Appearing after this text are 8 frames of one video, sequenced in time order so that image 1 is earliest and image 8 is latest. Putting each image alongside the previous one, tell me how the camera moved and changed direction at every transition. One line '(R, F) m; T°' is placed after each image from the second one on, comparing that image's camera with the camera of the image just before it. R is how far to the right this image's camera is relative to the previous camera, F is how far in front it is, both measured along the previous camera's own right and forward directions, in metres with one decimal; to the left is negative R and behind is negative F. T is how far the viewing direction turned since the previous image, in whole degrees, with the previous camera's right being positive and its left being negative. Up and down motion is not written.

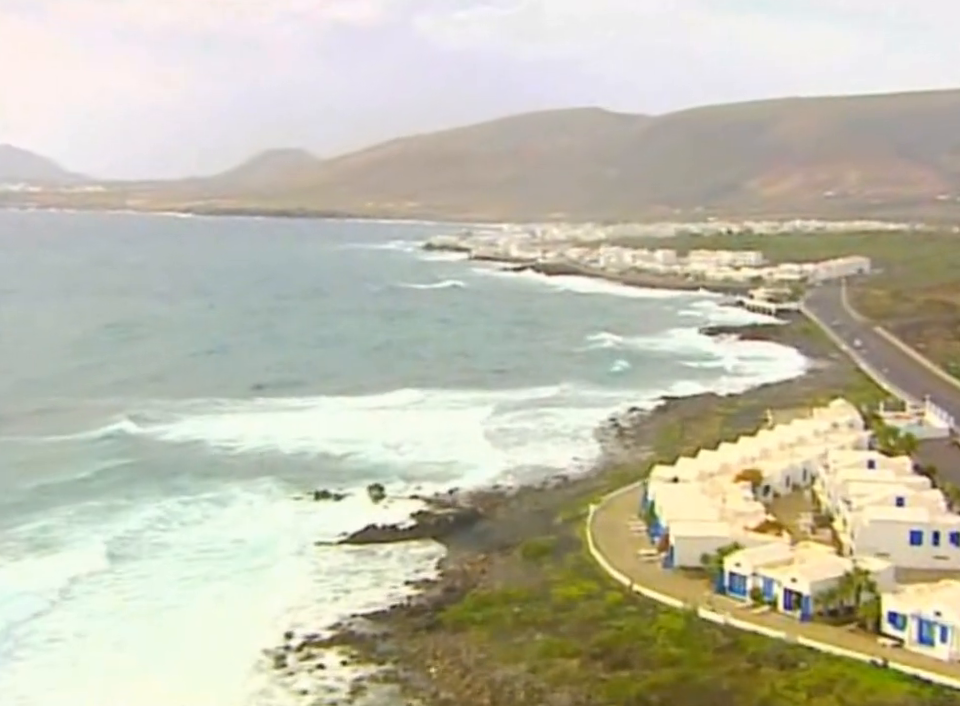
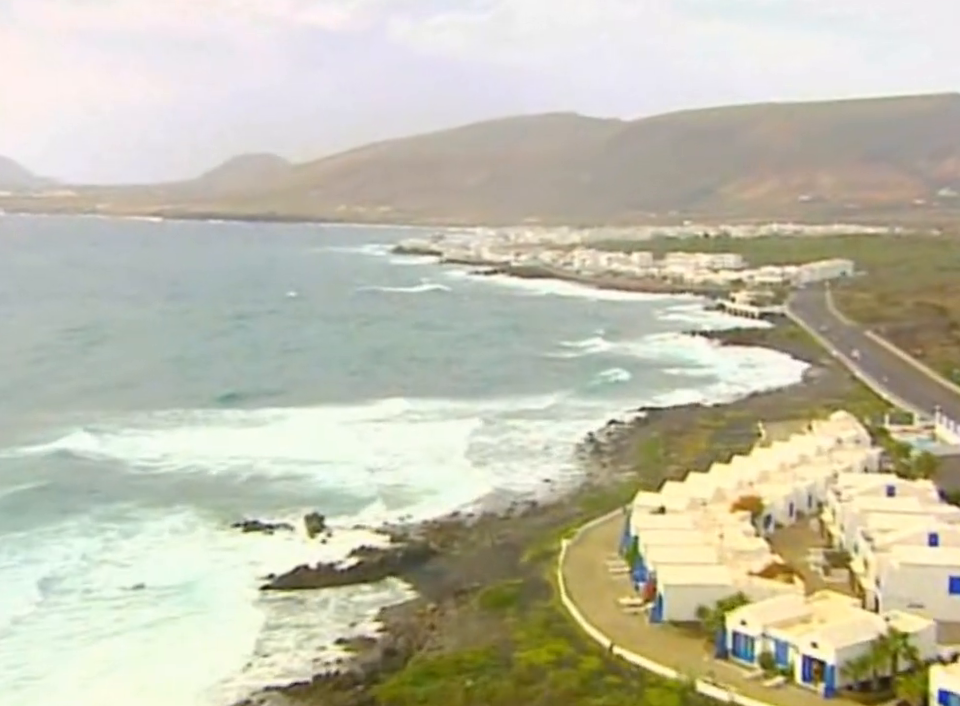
(+0.6, +5.7) m; +1°
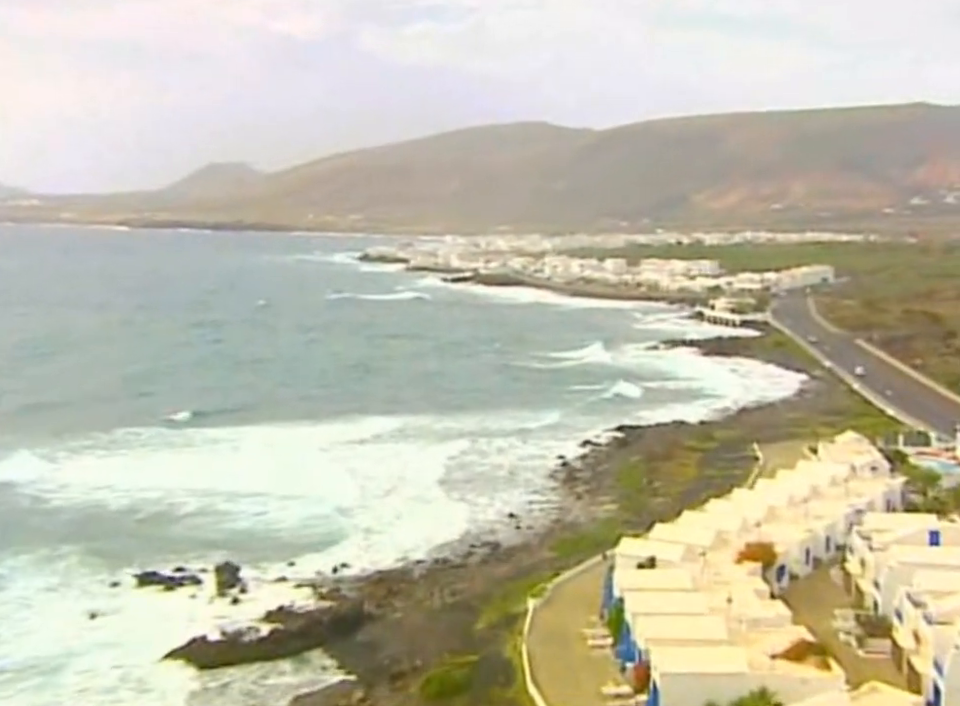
(+0.5, +6.4) m; +1°
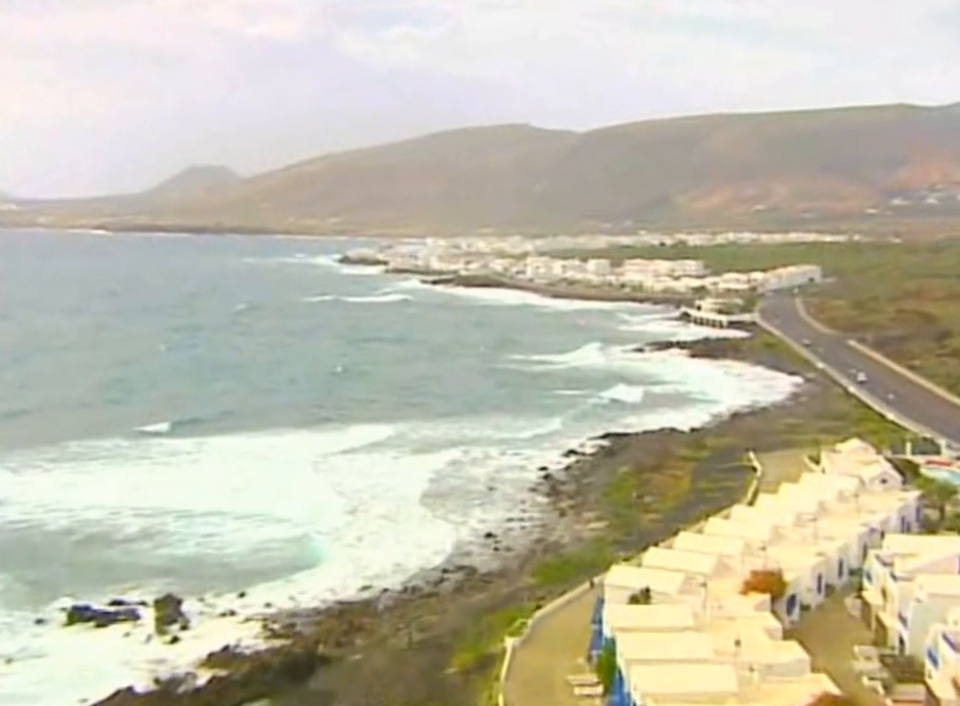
(+0.2, +3.2) m; +1°
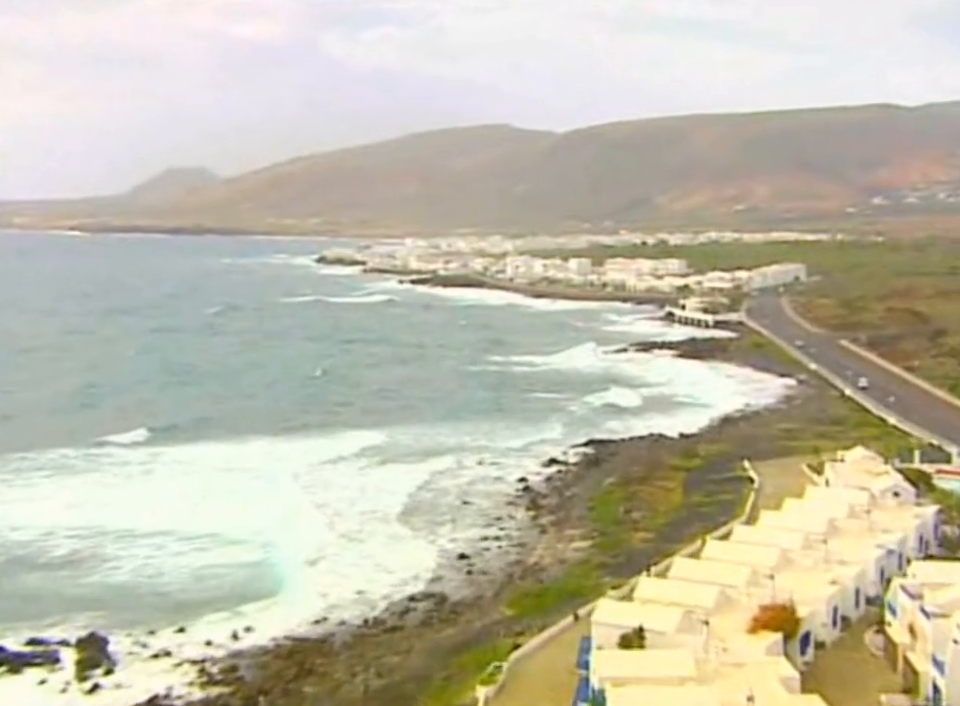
(+0.2, +3.2) m; +1°
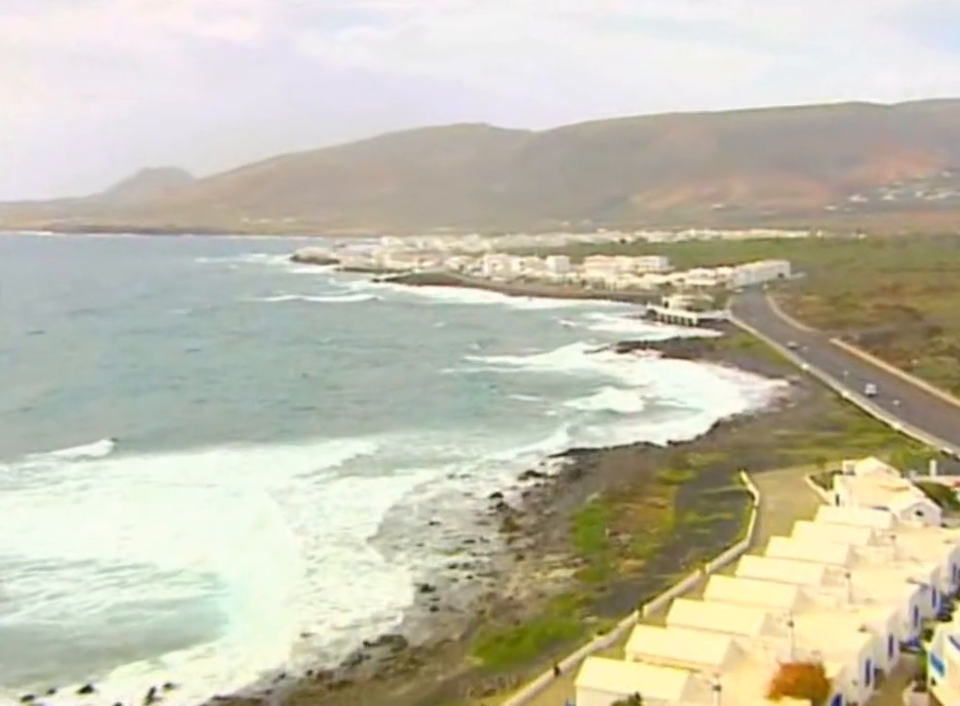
(+0.3, +3.8) m; +1°
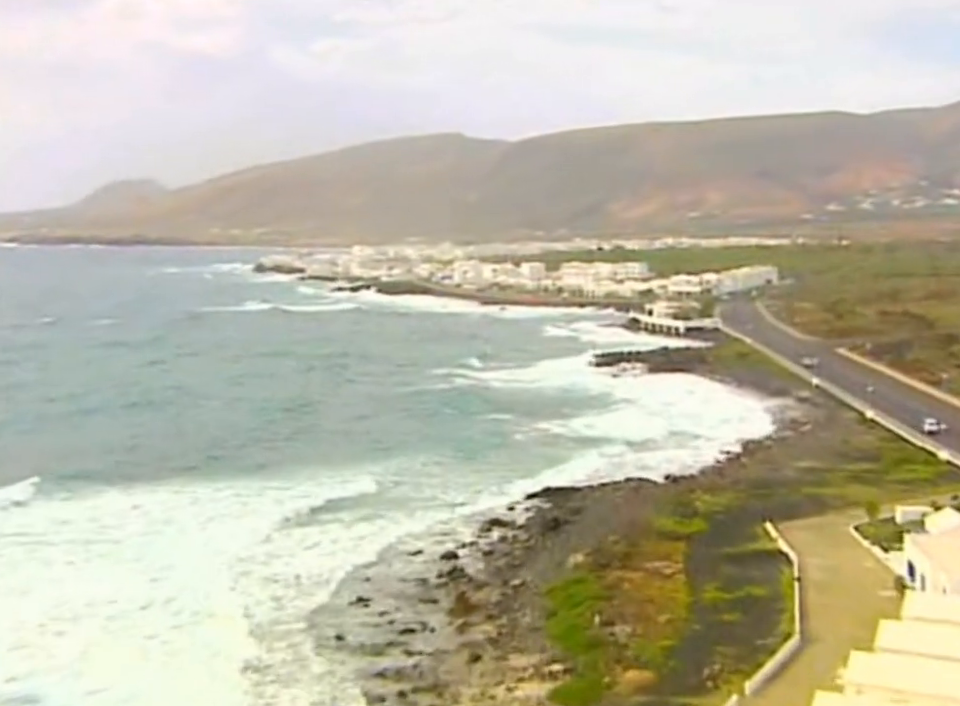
(+0.6, +8.2) m; +1°
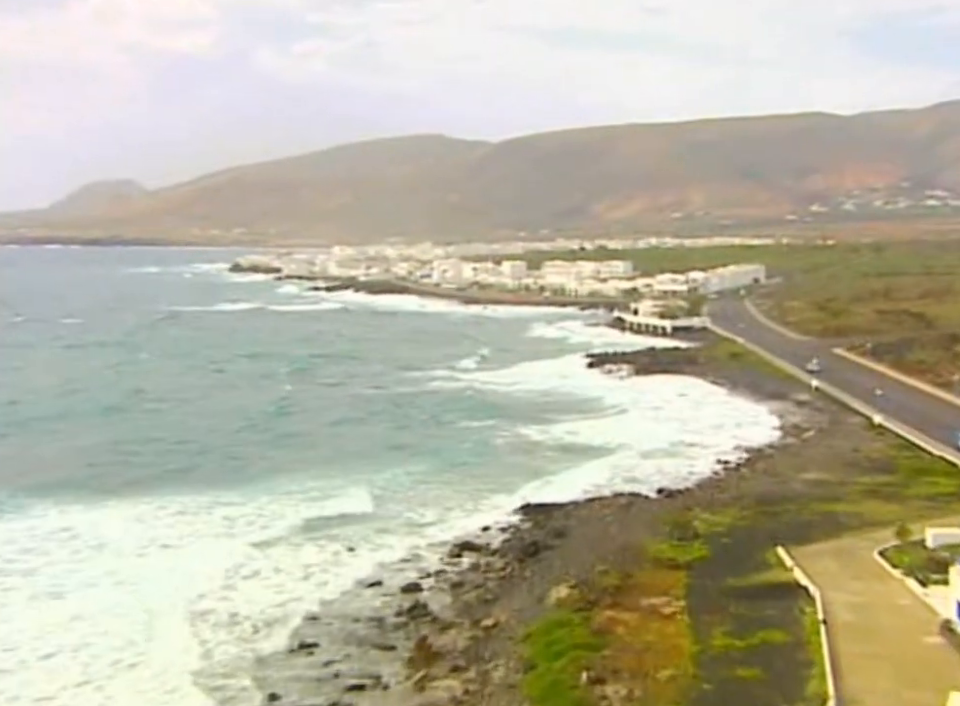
(+0.3, +3.8) m; +1°
